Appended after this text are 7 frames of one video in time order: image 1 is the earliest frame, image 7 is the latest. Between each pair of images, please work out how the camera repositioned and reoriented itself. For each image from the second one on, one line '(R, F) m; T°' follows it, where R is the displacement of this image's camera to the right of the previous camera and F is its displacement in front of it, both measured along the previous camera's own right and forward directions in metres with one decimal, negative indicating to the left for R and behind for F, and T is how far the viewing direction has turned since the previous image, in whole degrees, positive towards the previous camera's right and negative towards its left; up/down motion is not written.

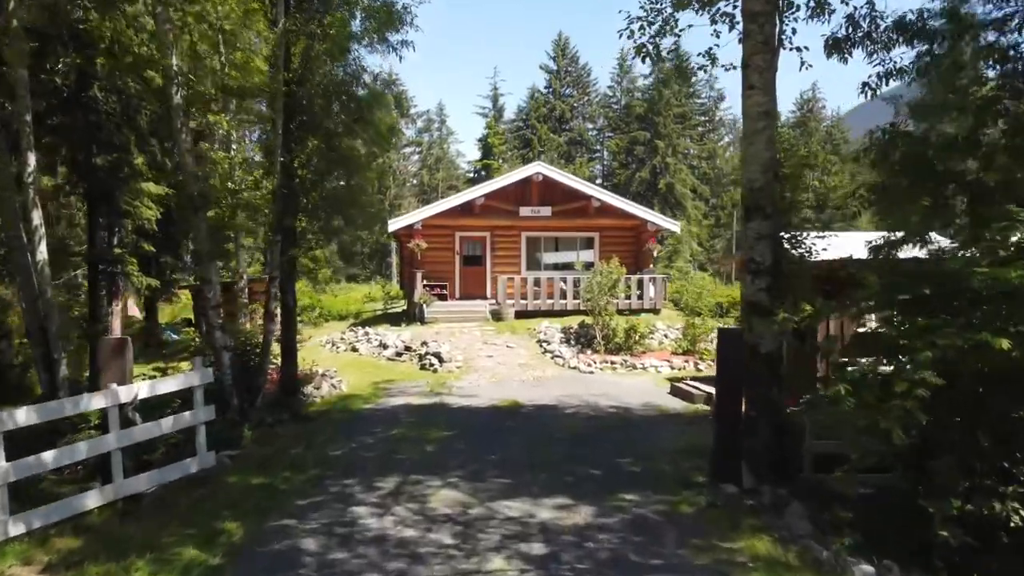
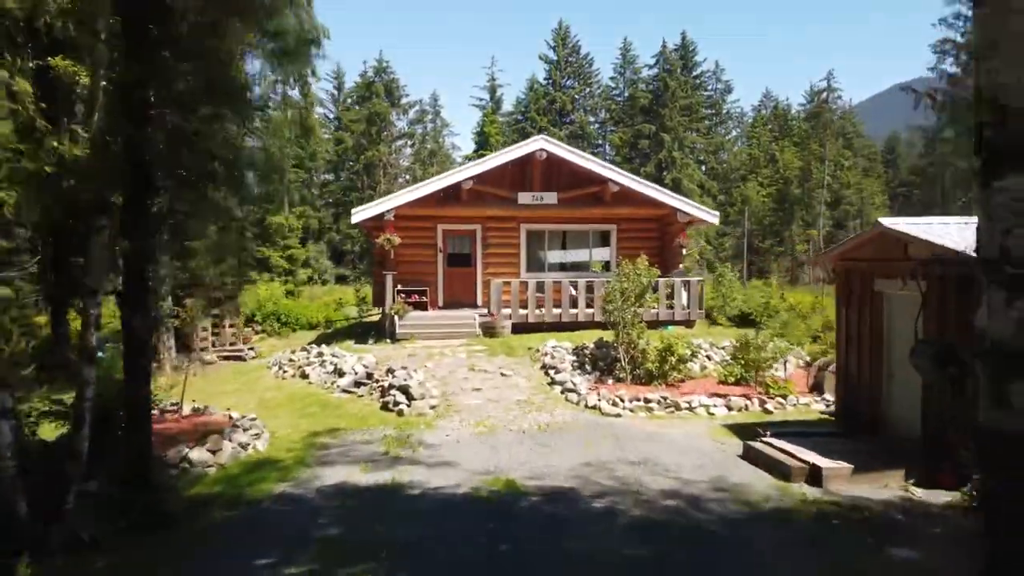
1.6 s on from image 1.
(+0.1, +4.2) m; 0°
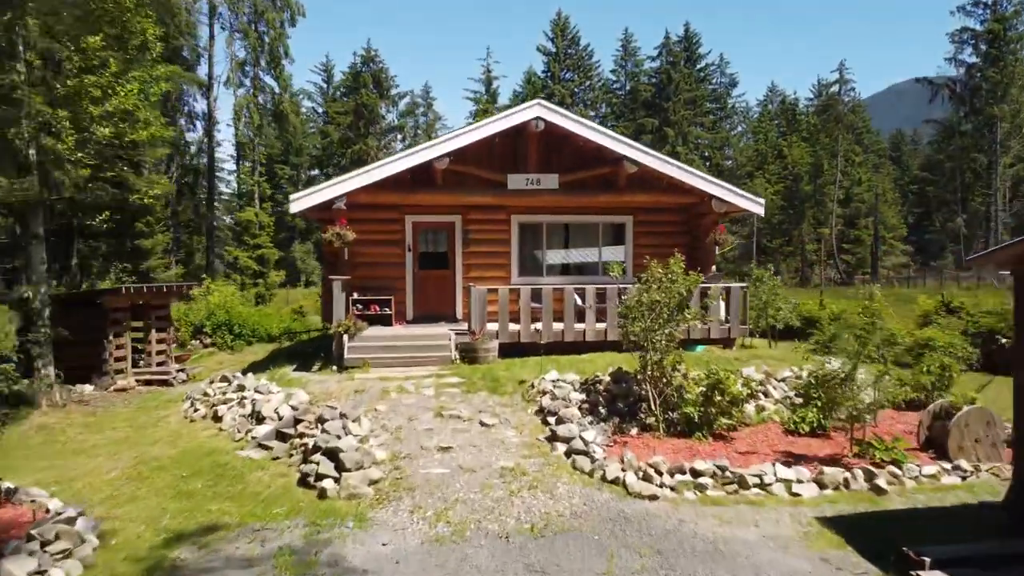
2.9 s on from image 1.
(+0.2, +3.7) m; 0°
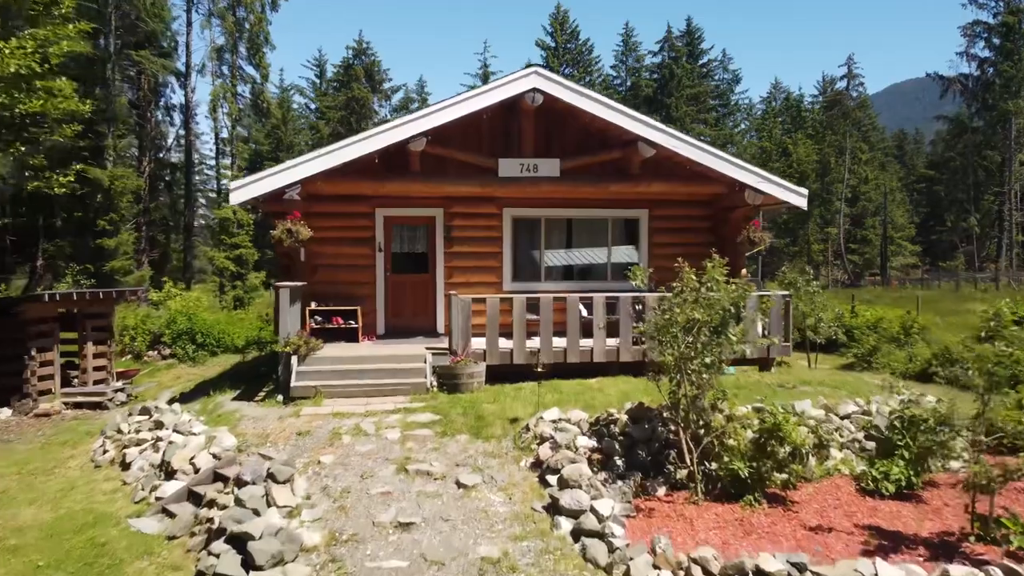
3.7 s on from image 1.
(+0.1, +2.3) m; 0°
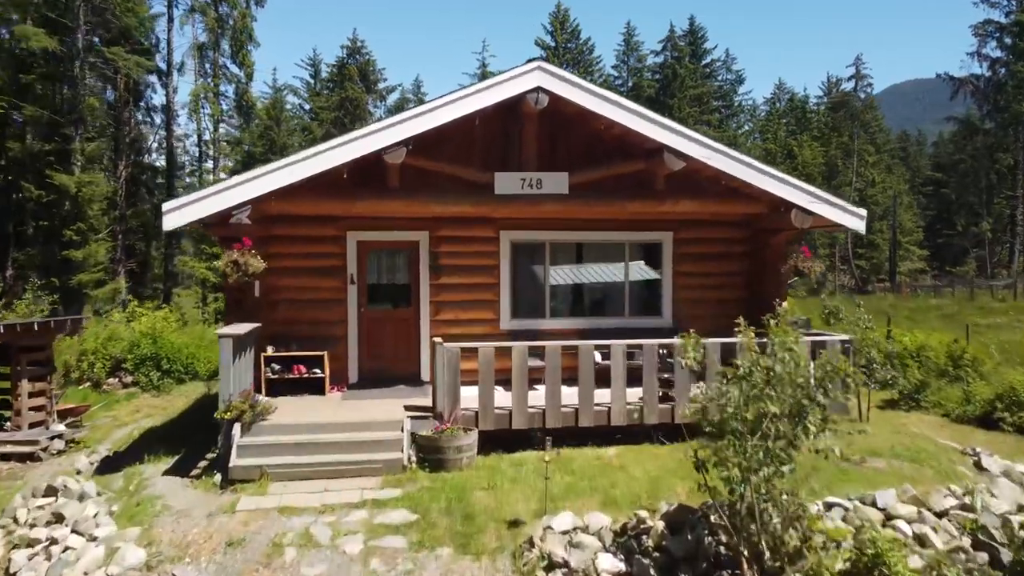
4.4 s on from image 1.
(0.0, +1.9) m; 0°
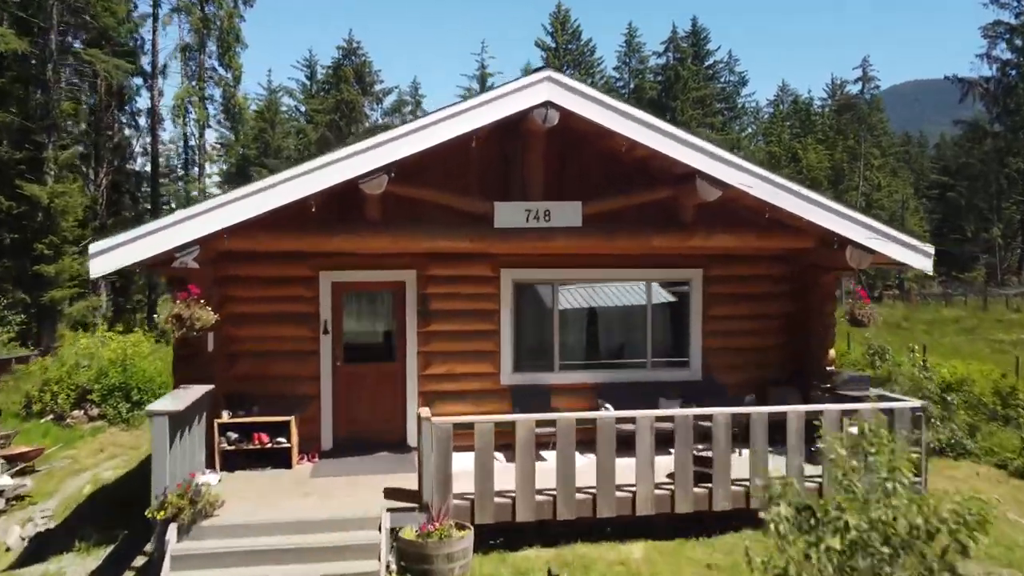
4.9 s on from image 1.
(0.0, +1.5) m; 0°
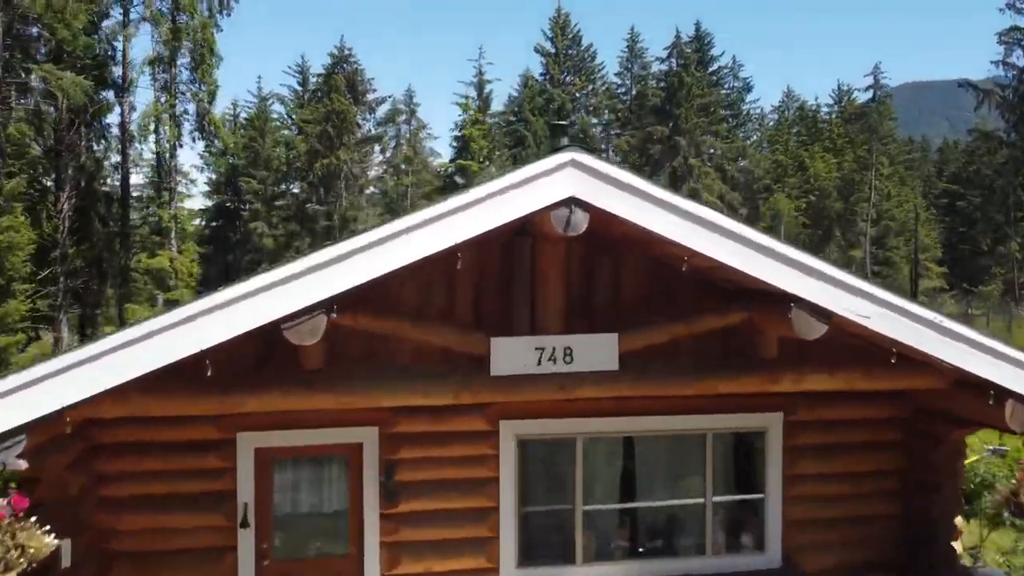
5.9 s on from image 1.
(0.0, +2.5) m; 0°
